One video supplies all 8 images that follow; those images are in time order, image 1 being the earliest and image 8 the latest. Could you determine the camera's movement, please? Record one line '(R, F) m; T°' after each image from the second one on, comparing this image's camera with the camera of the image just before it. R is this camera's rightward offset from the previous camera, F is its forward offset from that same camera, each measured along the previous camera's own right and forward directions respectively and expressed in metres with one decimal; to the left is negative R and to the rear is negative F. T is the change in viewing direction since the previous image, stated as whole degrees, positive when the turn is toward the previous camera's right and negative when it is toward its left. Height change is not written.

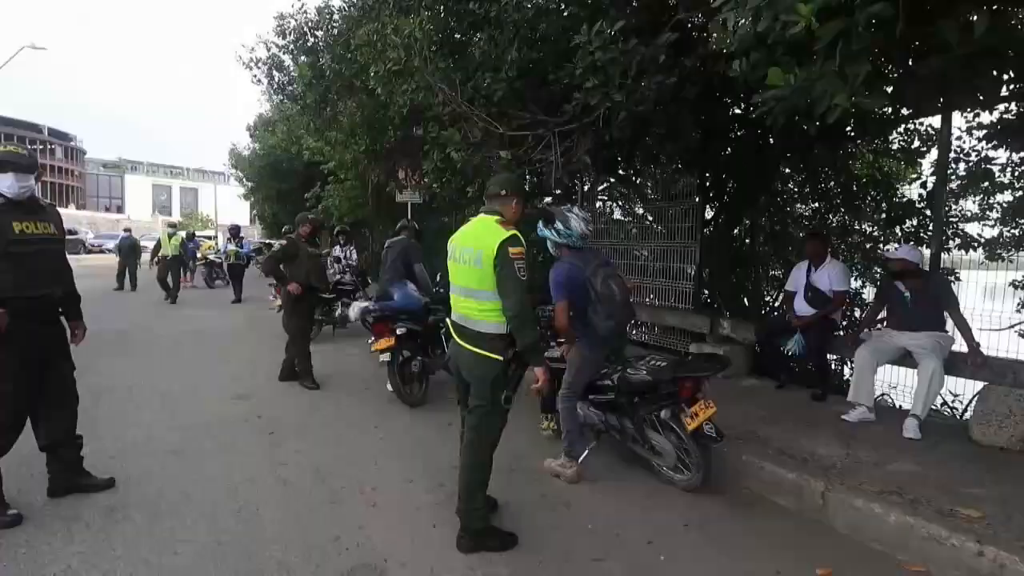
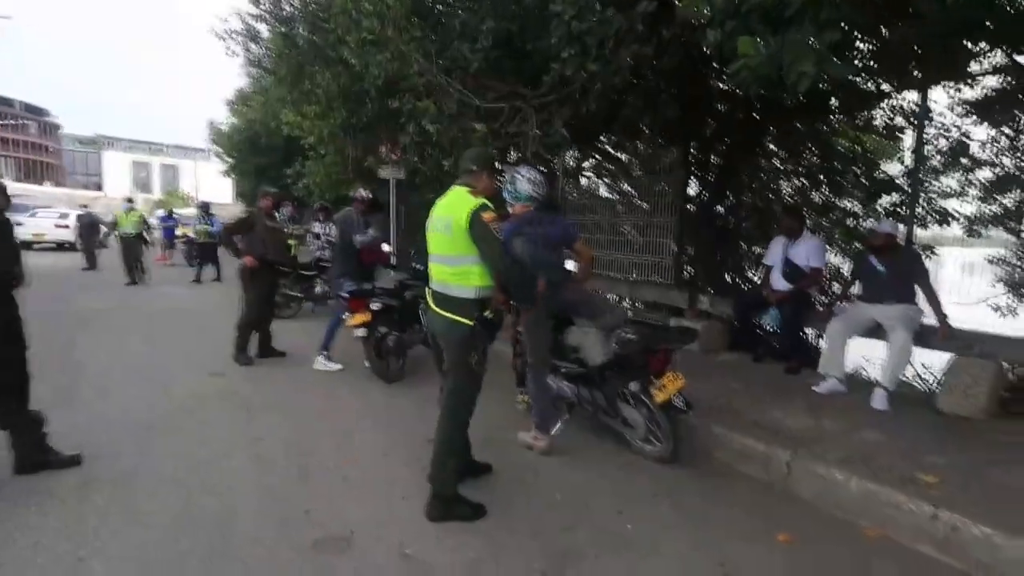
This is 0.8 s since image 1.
(+0.1, 0.0) m; +1°
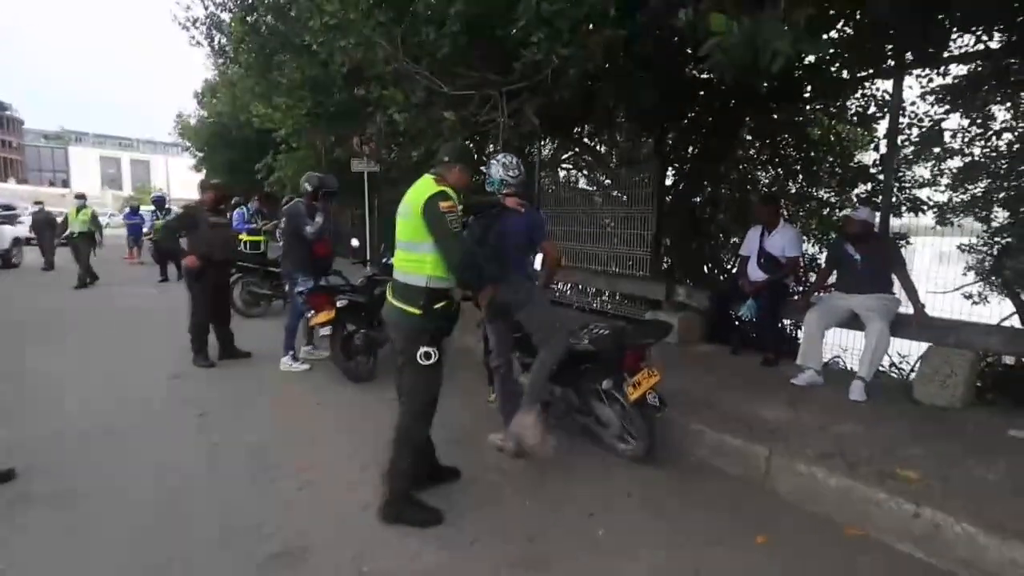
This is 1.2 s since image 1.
(+0.1, +0.2) m; +2°
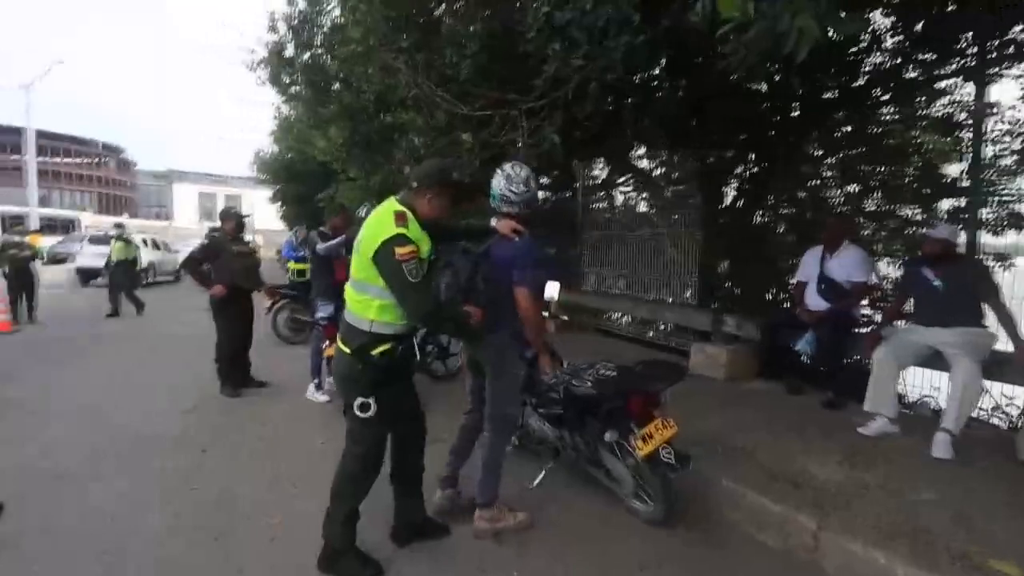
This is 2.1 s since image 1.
(+0.5, +0.5) m; -7°
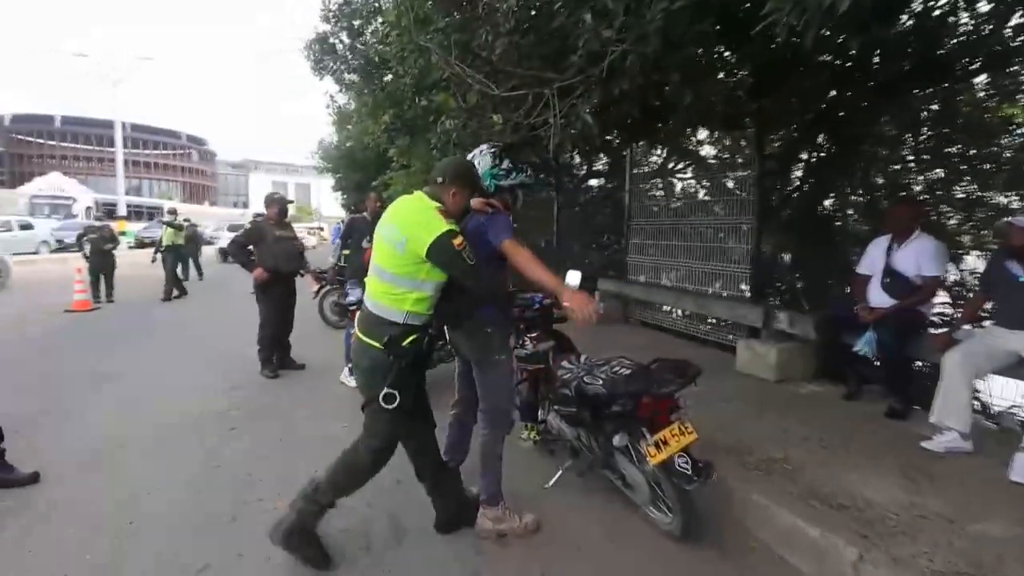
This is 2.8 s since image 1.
(+0.3, +0.2) m; -6°
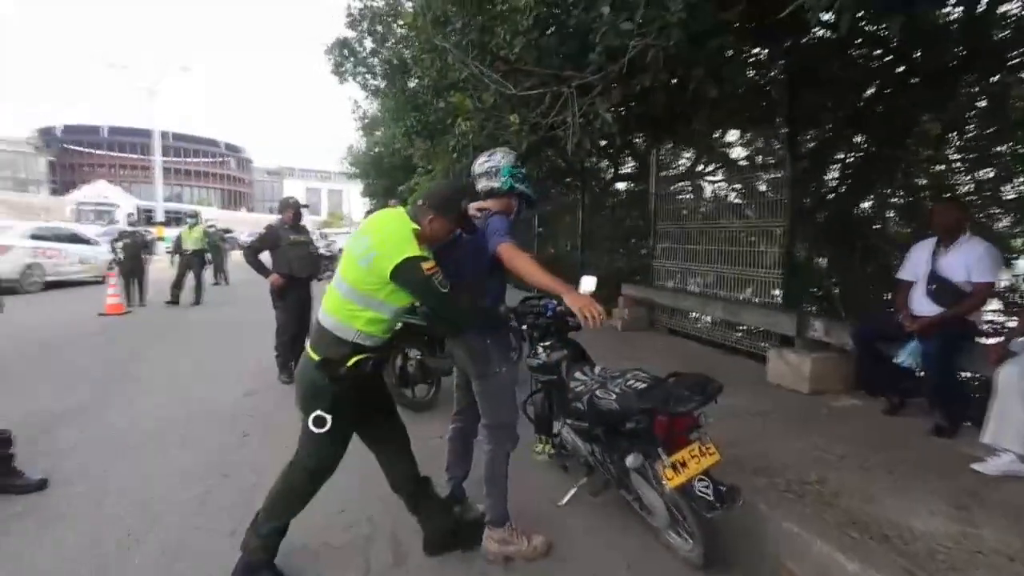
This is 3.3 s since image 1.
(+0.1, +0.2) m; -3°
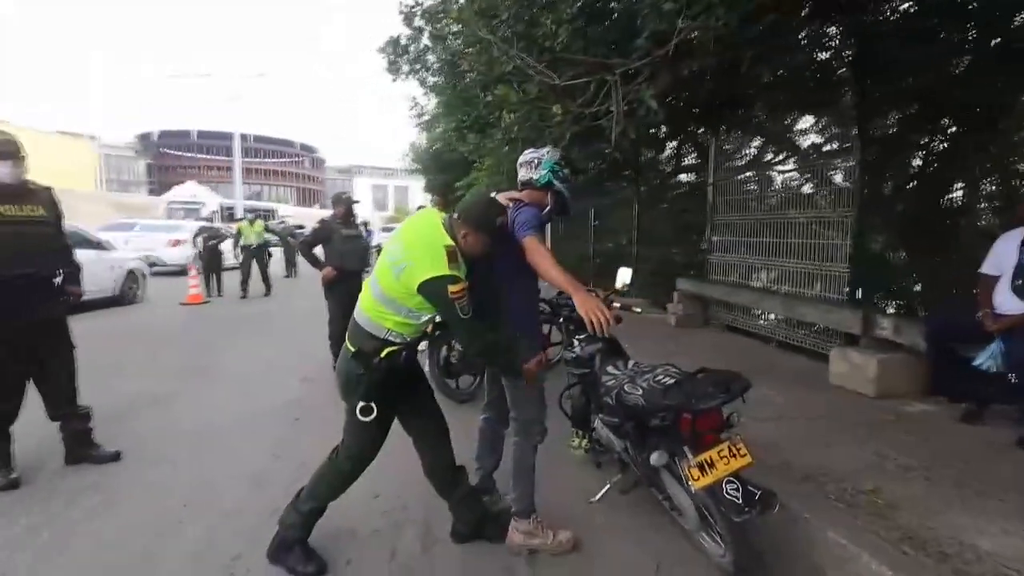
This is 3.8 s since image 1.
(+0.2, 0.0) m; -7°
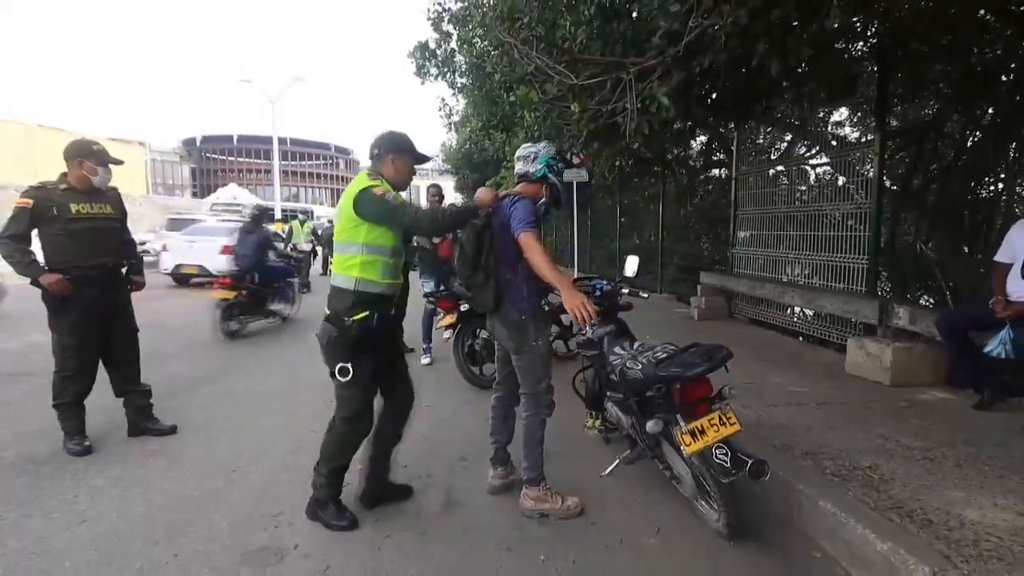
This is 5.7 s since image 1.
(+0.1, -0.3) m; -3°
